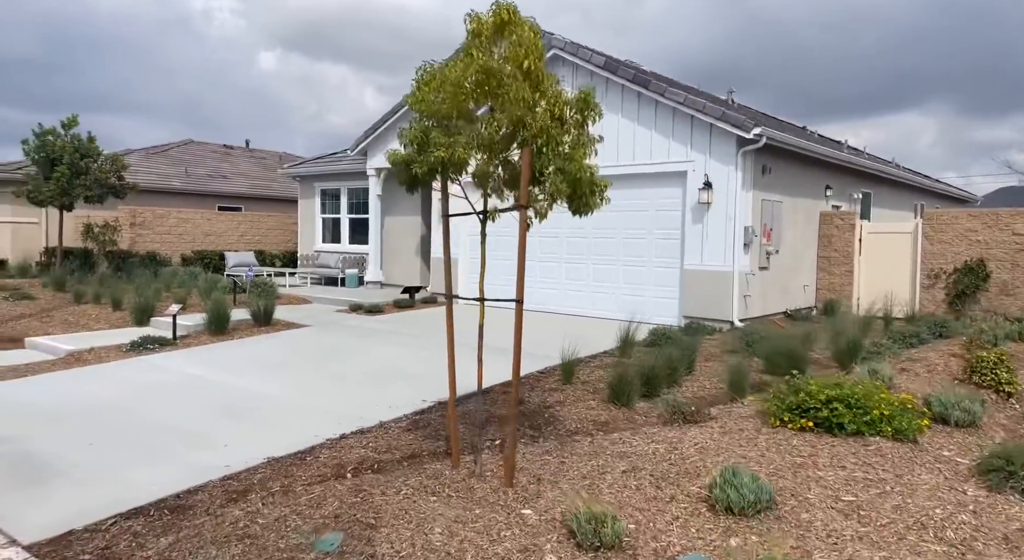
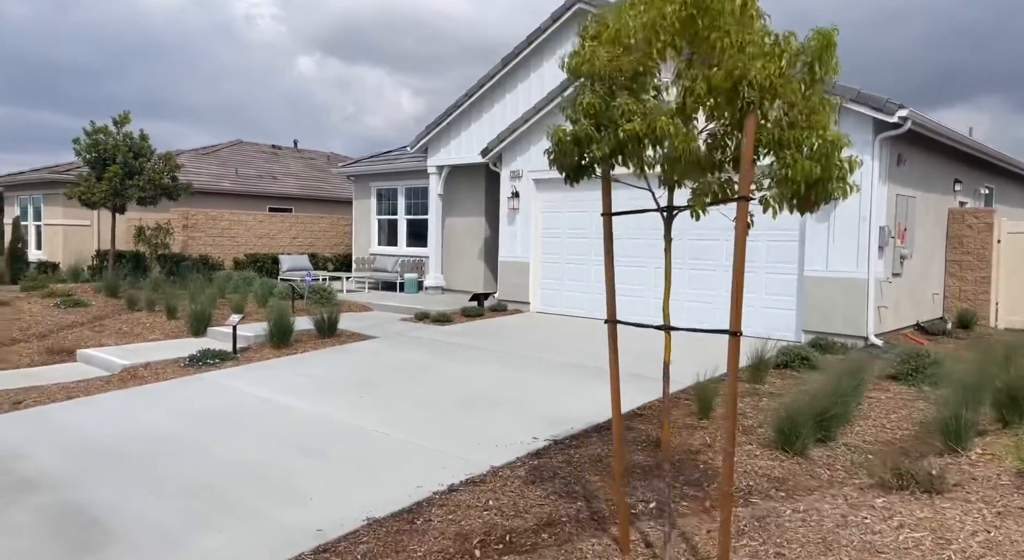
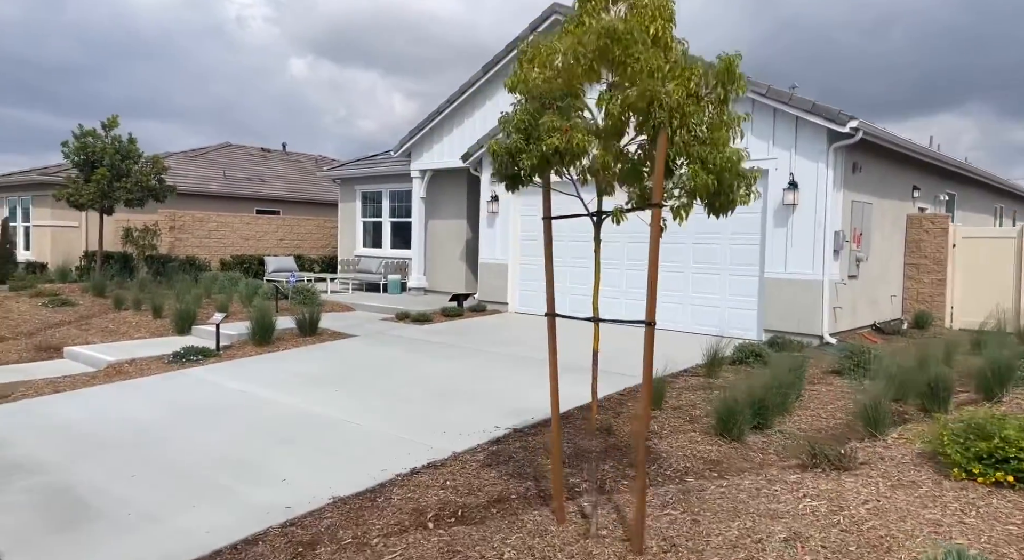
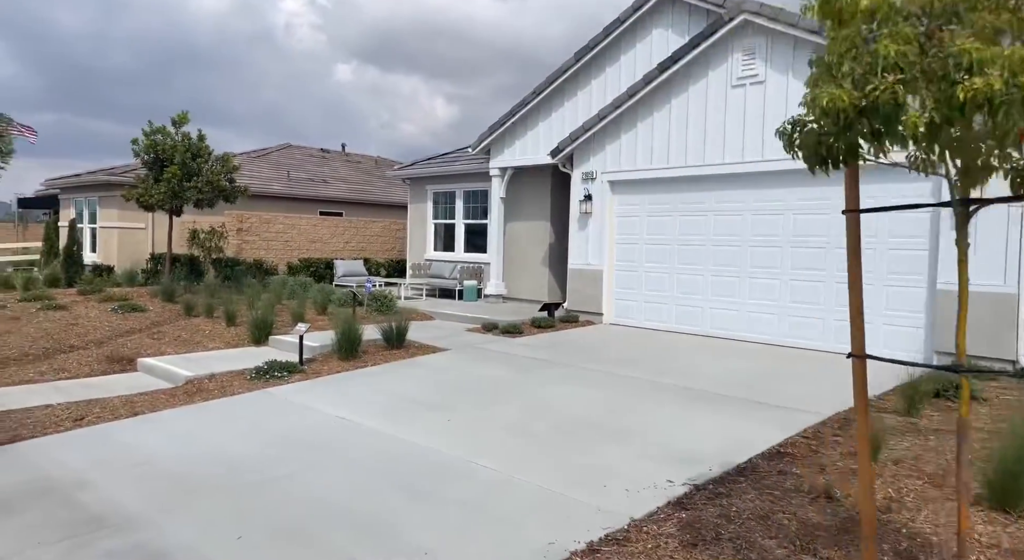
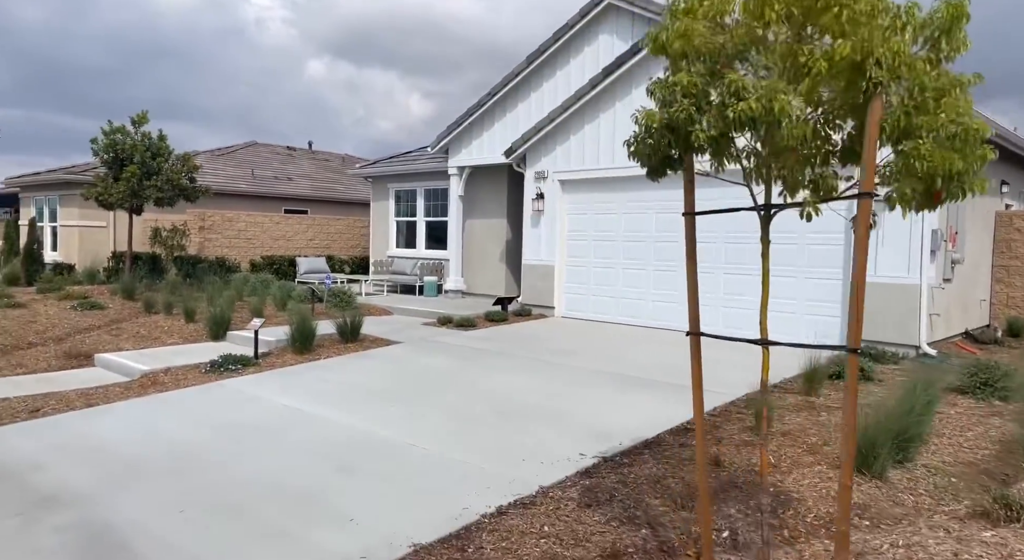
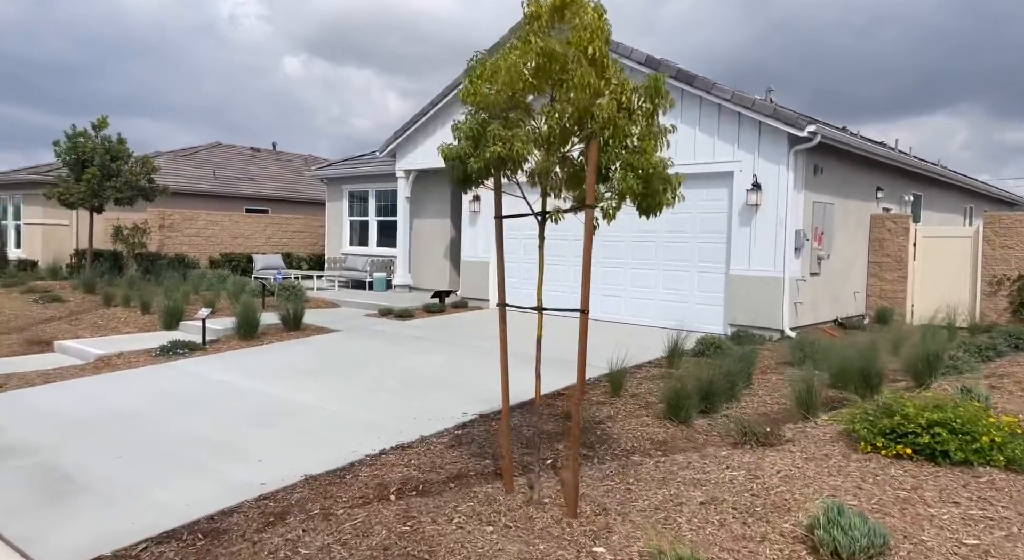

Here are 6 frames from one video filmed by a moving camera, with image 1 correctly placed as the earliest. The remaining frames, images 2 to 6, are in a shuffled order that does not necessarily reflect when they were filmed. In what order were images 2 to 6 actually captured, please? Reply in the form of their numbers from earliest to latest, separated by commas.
6, 3, 2, 5, 4
